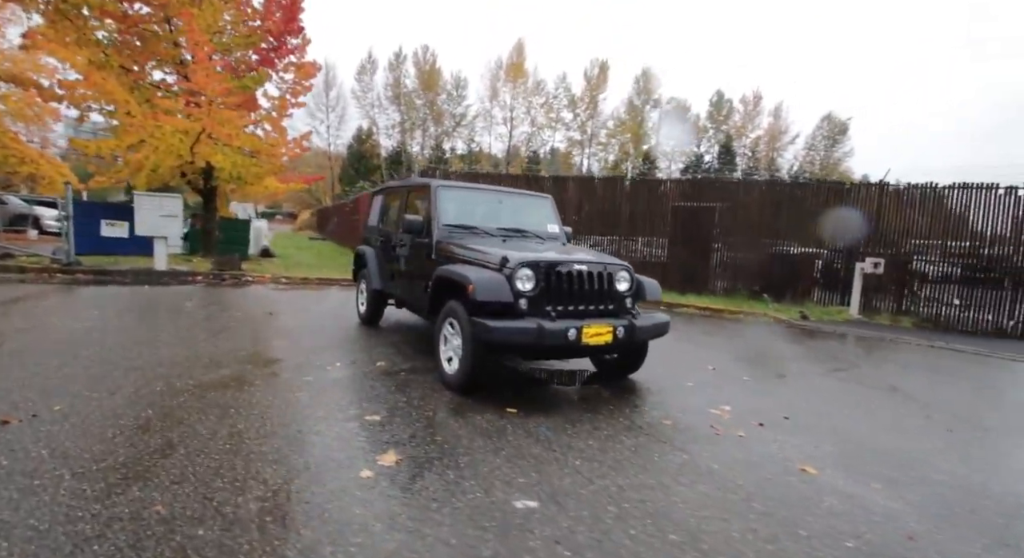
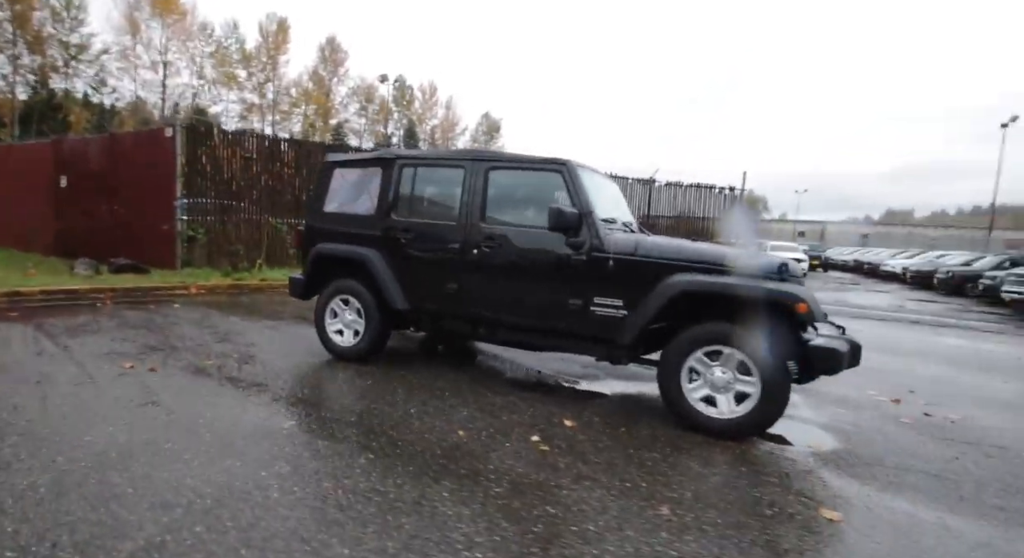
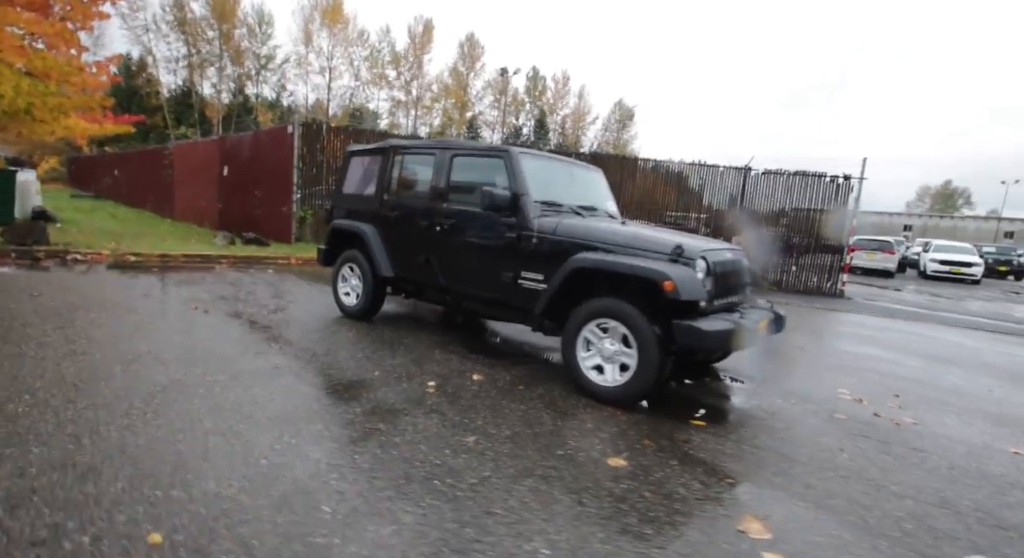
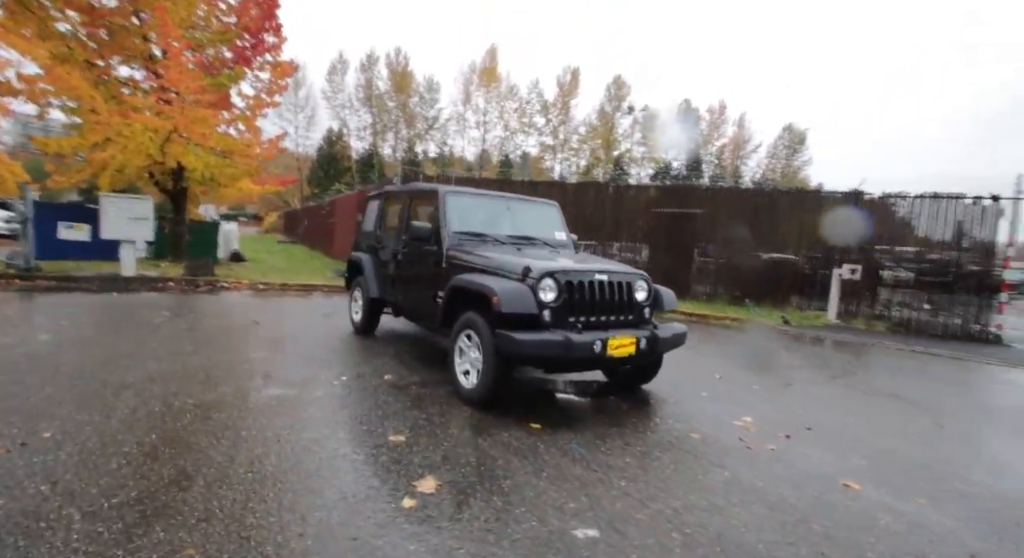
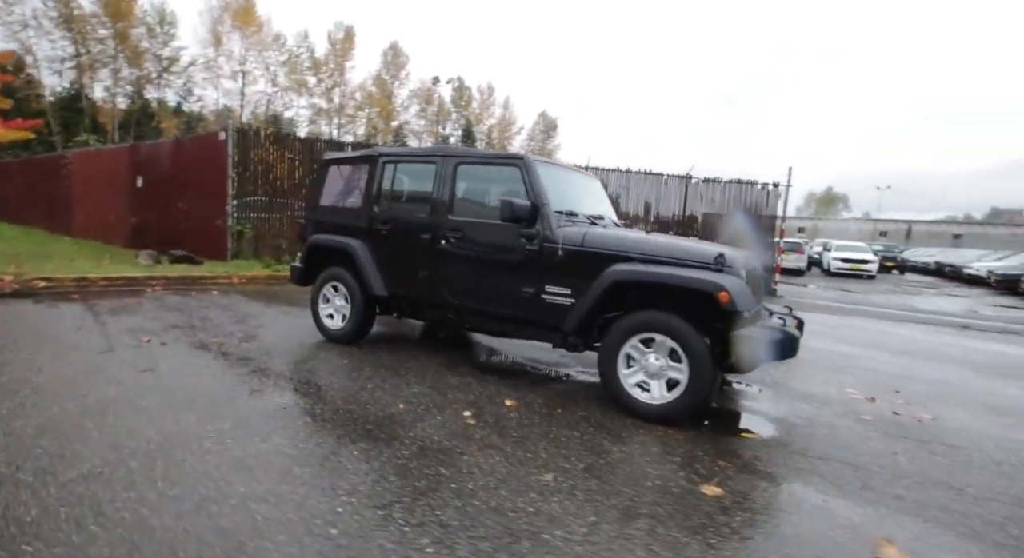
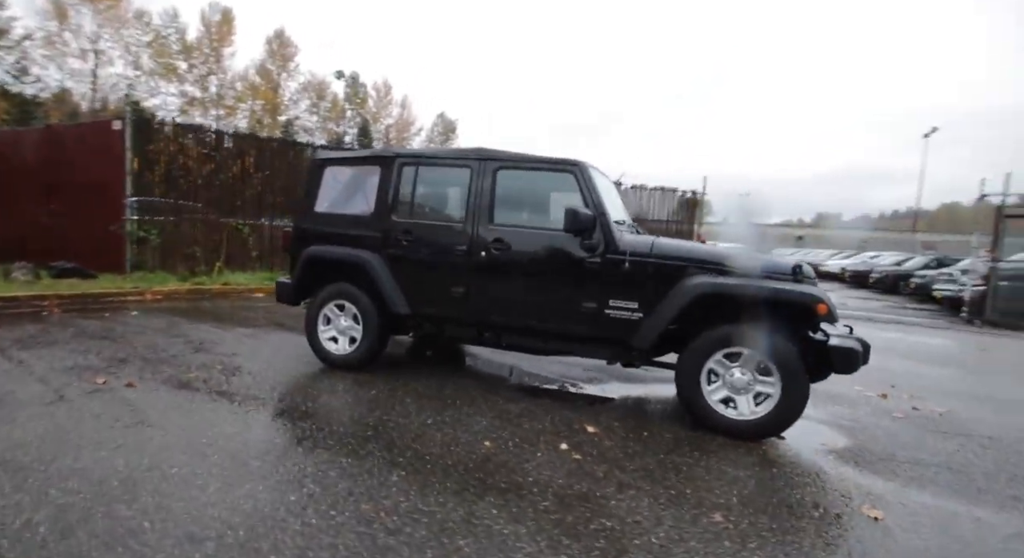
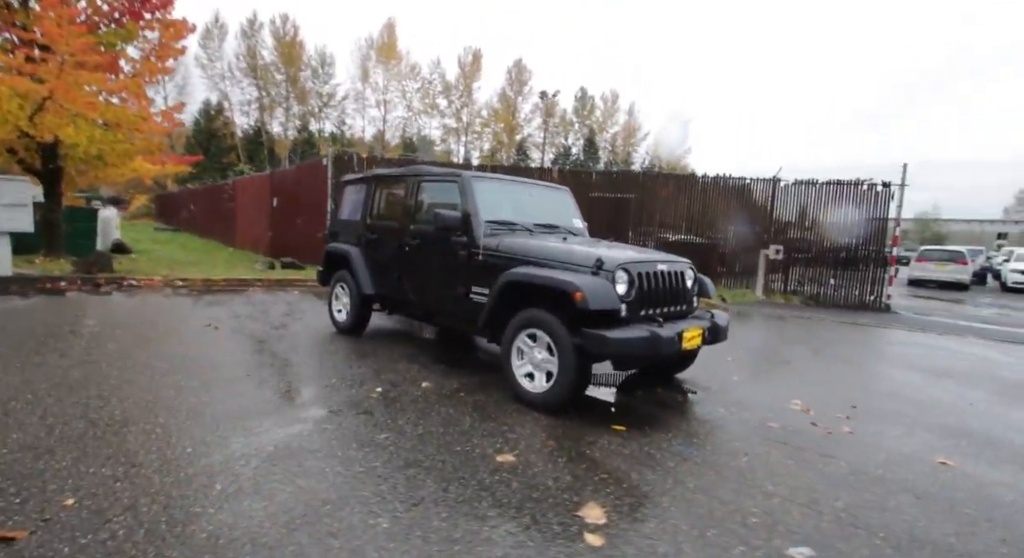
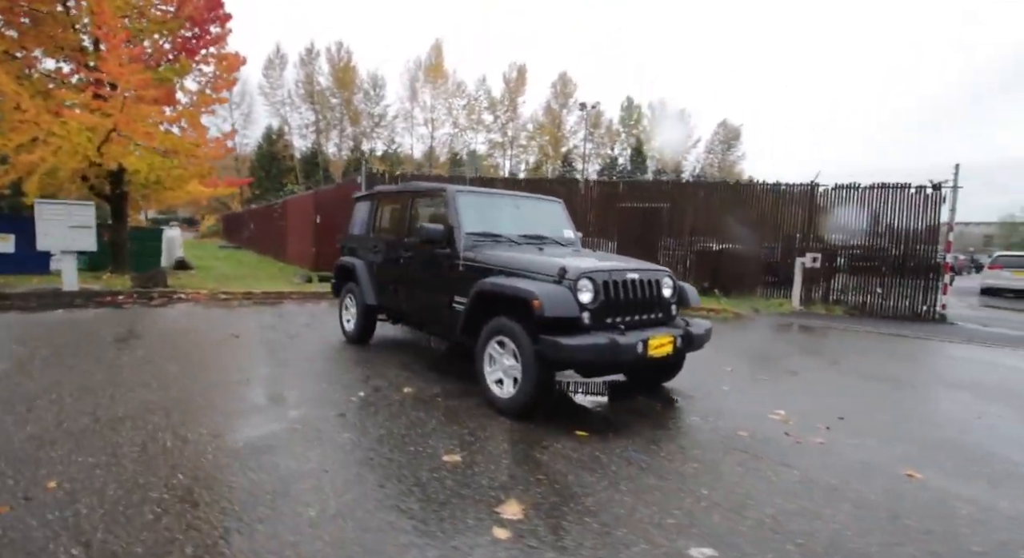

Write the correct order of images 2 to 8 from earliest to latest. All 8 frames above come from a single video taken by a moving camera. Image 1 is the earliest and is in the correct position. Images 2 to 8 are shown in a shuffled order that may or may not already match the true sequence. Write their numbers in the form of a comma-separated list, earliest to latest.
4, 8, 7, 3, 5, 2, 6
